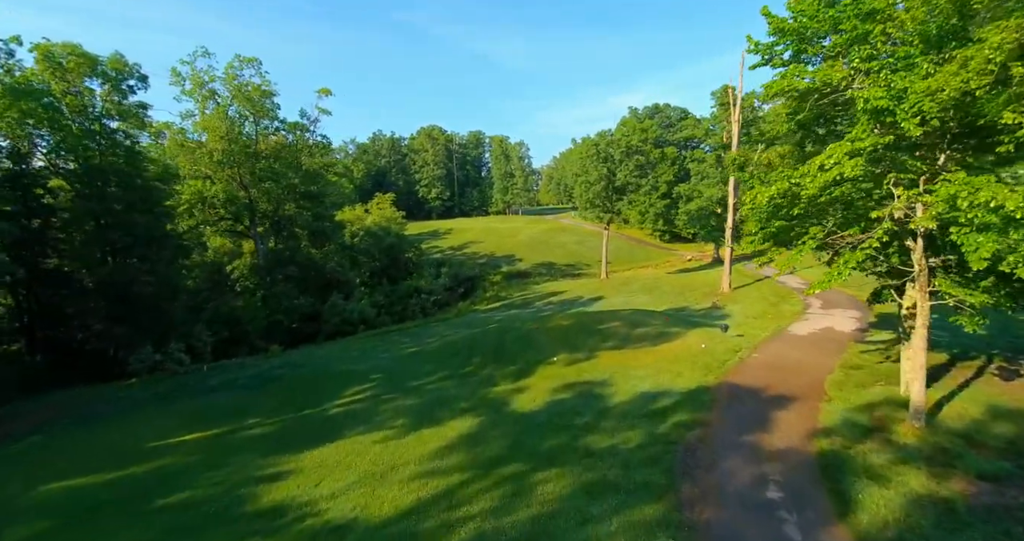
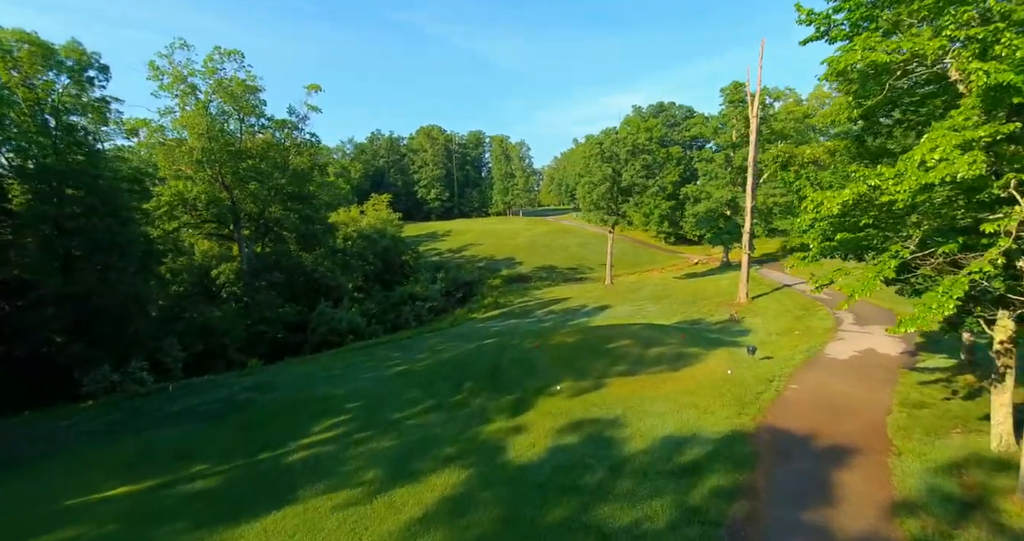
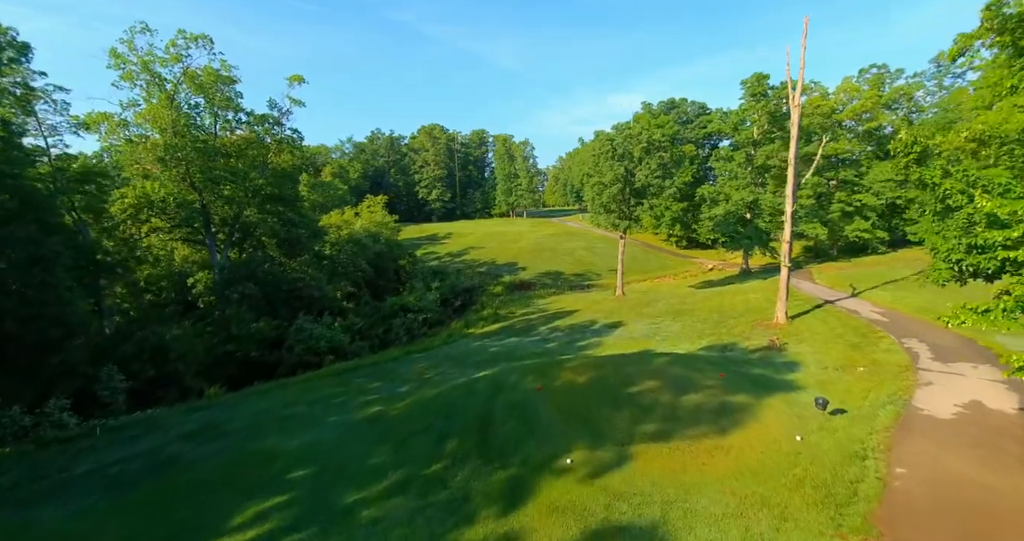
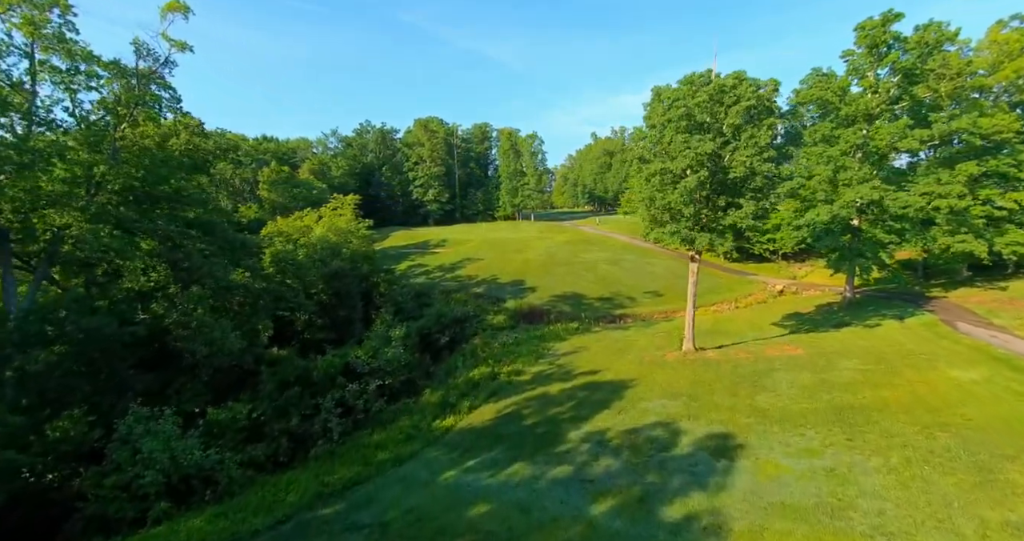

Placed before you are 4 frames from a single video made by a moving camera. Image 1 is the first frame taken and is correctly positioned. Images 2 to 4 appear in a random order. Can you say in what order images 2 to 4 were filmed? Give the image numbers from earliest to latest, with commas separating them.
2, 3, 4
